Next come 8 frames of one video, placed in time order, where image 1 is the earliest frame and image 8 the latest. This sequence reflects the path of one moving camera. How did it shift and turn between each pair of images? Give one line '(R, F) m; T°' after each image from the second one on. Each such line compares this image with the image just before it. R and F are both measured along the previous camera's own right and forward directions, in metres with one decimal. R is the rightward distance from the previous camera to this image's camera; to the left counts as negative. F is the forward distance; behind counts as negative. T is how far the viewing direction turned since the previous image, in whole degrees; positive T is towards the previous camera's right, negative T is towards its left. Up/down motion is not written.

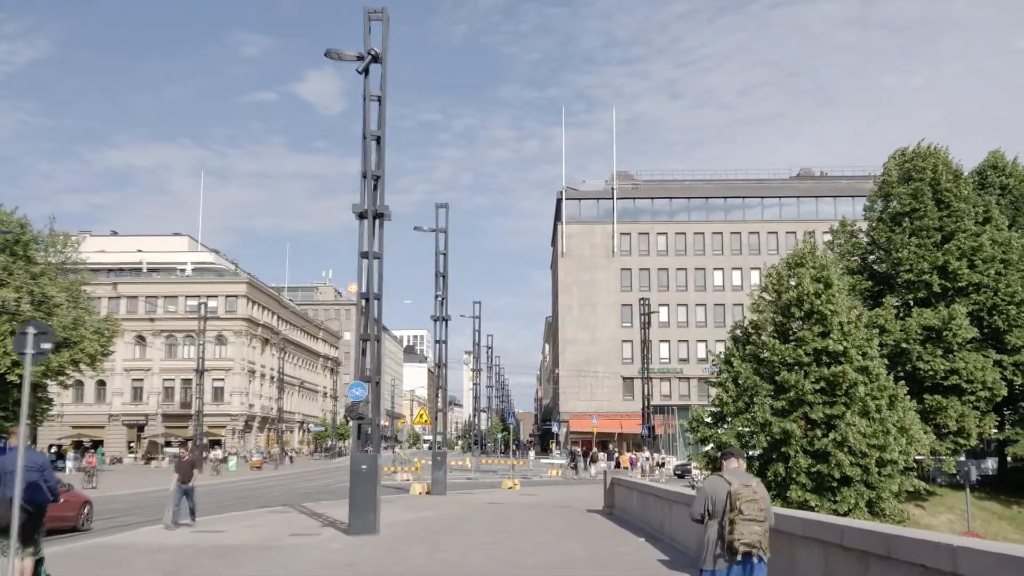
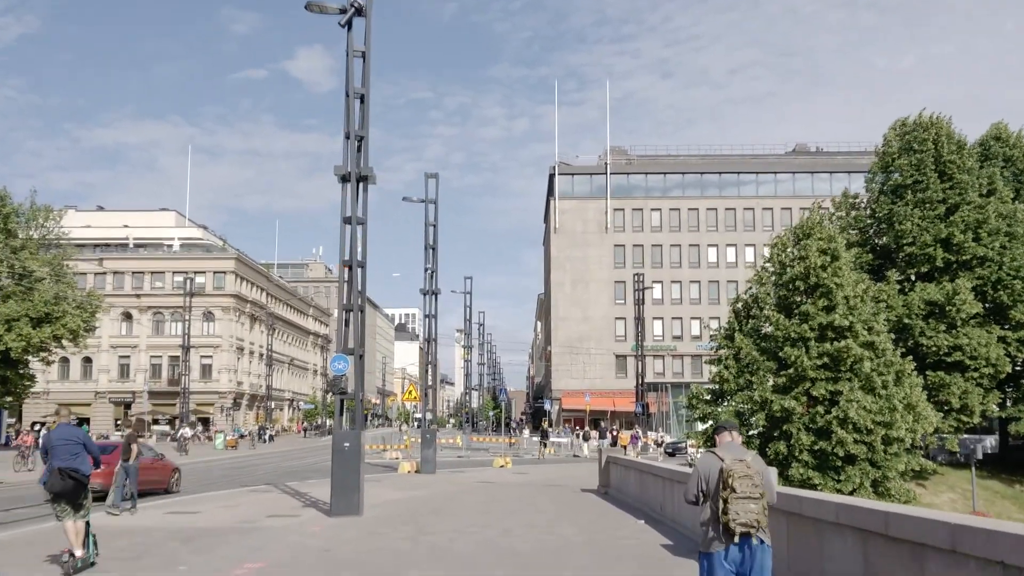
(0.0, +1.0) m; 0°
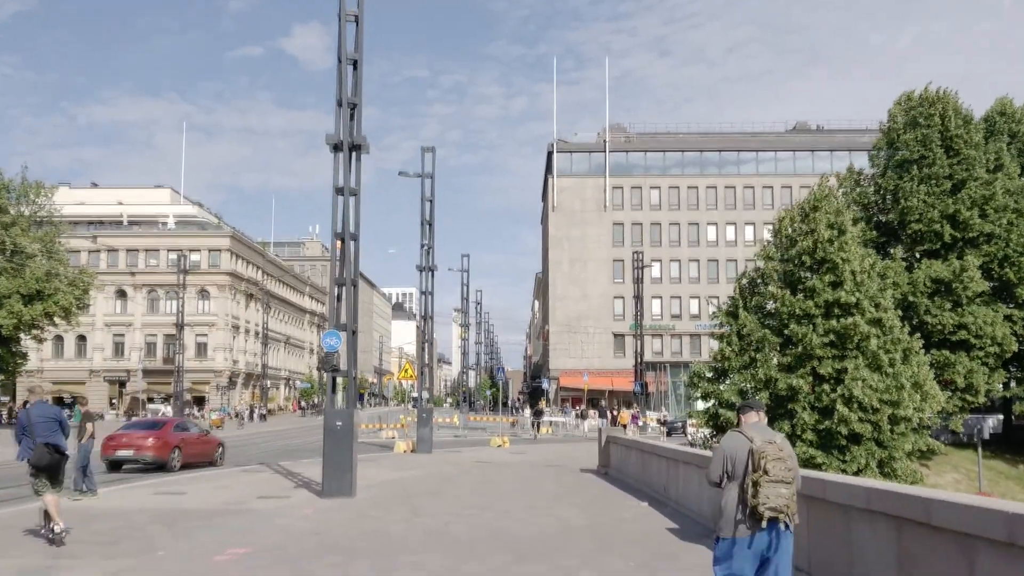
(0.0, +0.6) m; 0°
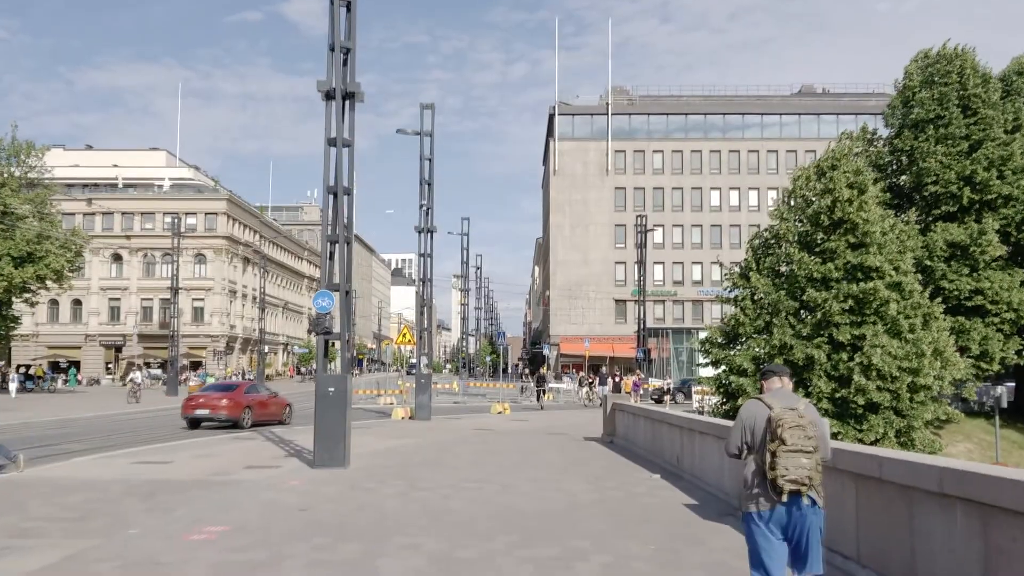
(-0.1, +1.0) m; 0°
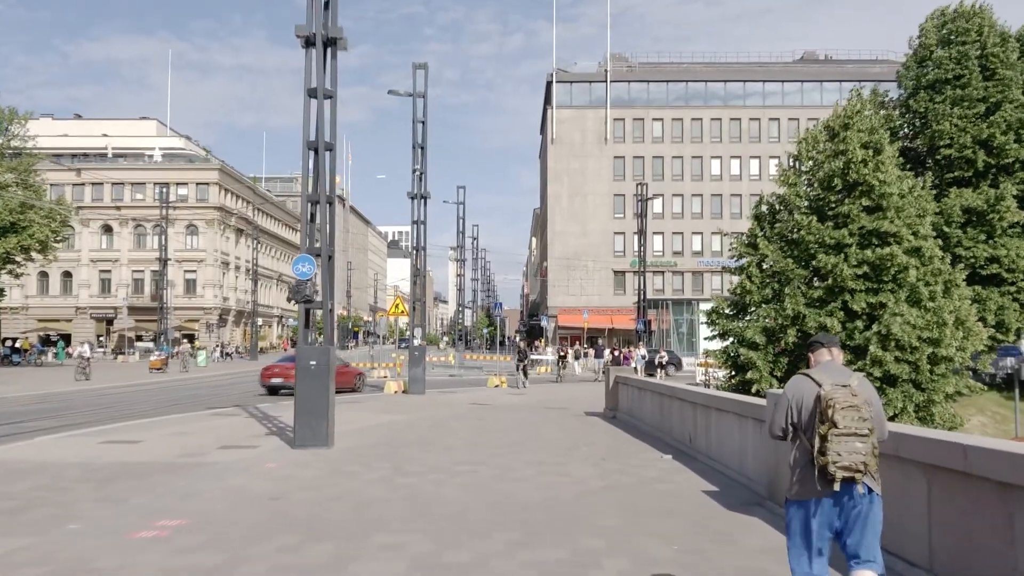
(0.0, +1.2) m; 0°
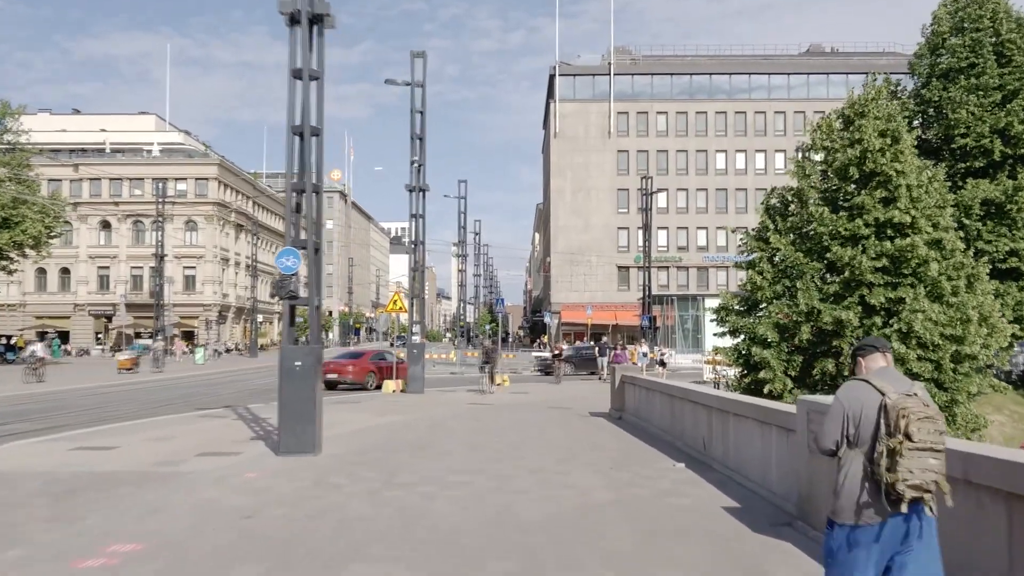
(0.0, +0.9) m; 0°
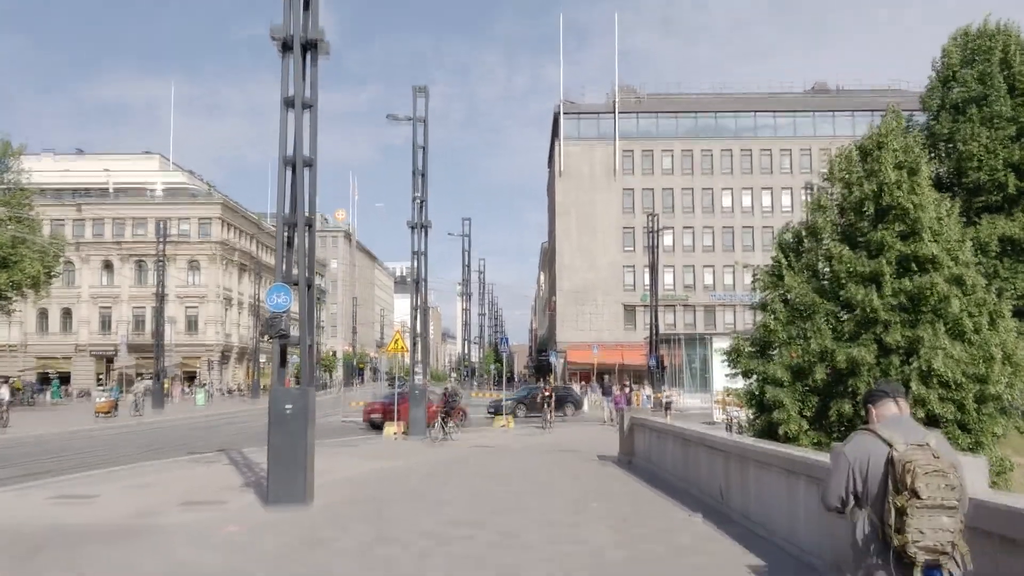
(0.0, +0.7) m; 0°
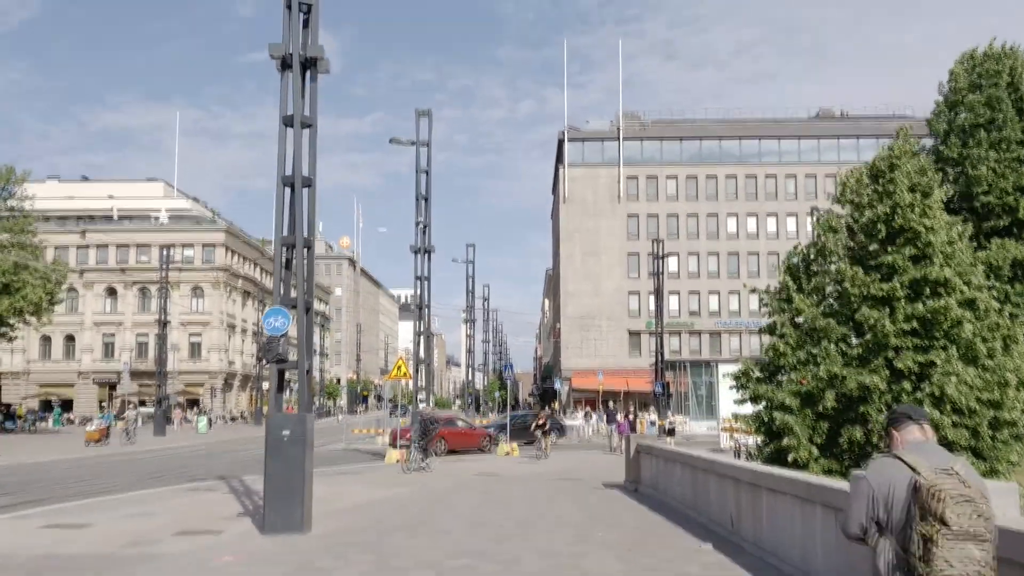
(0.0, +0.3) m; 0°
